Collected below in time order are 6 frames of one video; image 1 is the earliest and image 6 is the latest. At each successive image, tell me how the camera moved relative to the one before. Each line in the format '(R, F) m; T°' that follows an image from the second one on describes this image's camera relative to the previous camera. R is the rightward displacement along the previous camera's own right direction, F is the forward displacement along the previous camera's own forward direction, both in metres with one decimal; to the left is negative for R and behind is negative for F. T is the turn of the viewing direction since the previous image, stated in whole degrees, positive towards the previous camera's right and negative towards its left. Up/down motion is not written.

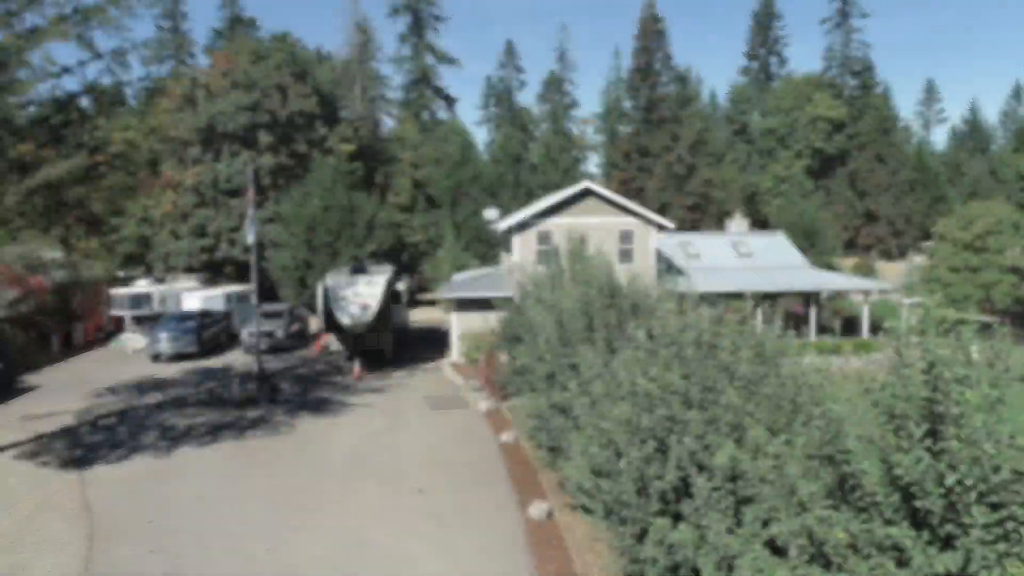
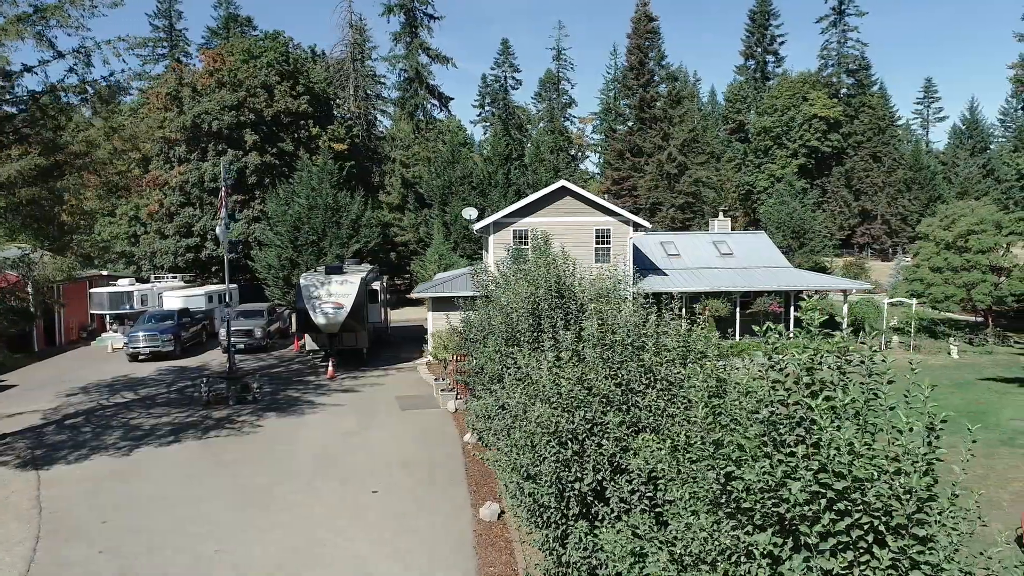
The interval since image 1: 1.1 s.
(+1.0, +0.1) m; 0°
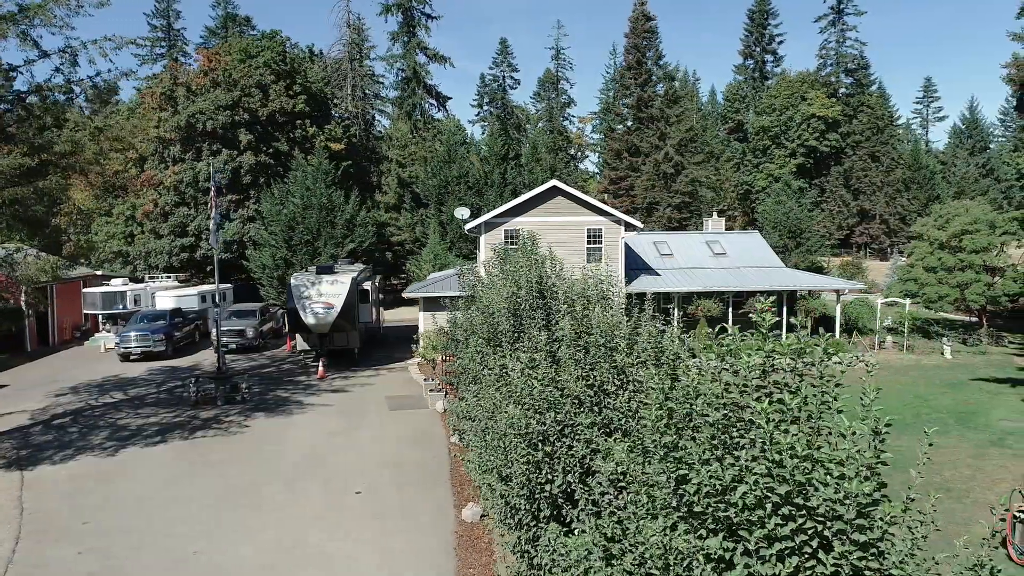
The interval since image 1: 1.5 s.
(+0.4, +0.1) m; 0°
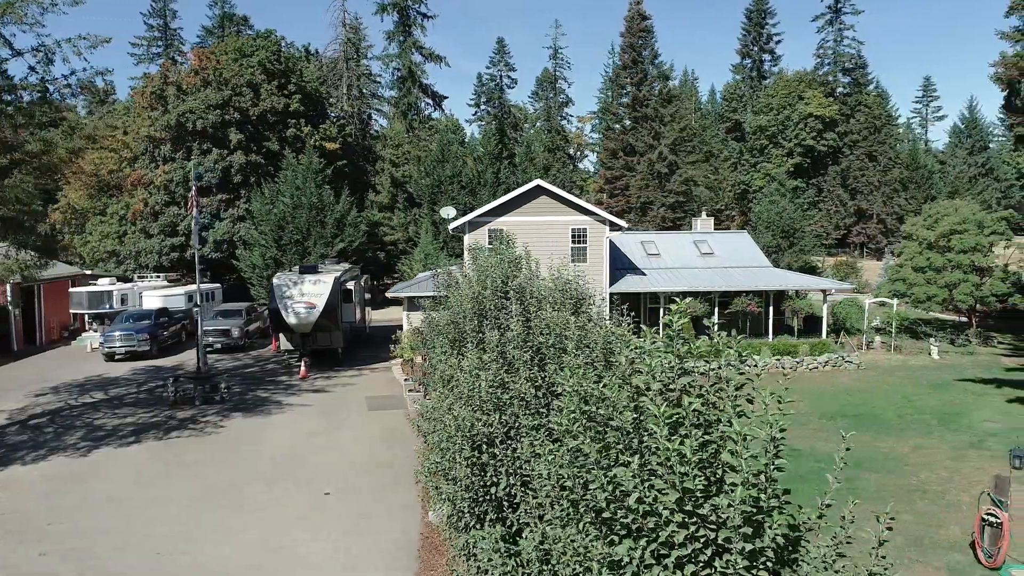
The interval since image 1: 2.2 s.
(+0.6, +0.1) m; 0°
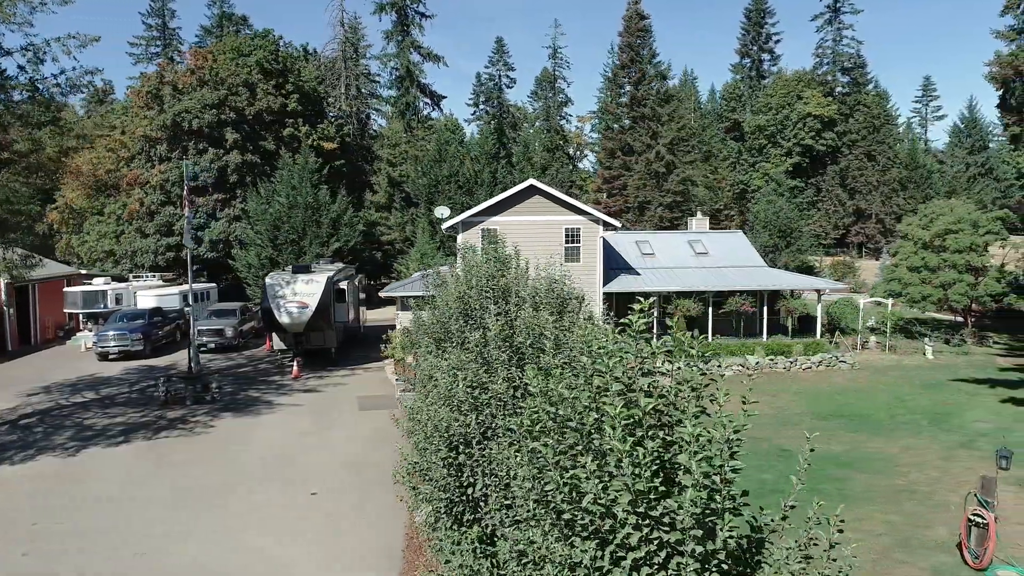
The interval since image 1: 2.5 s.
(+0.3, 0.0) m; 0°
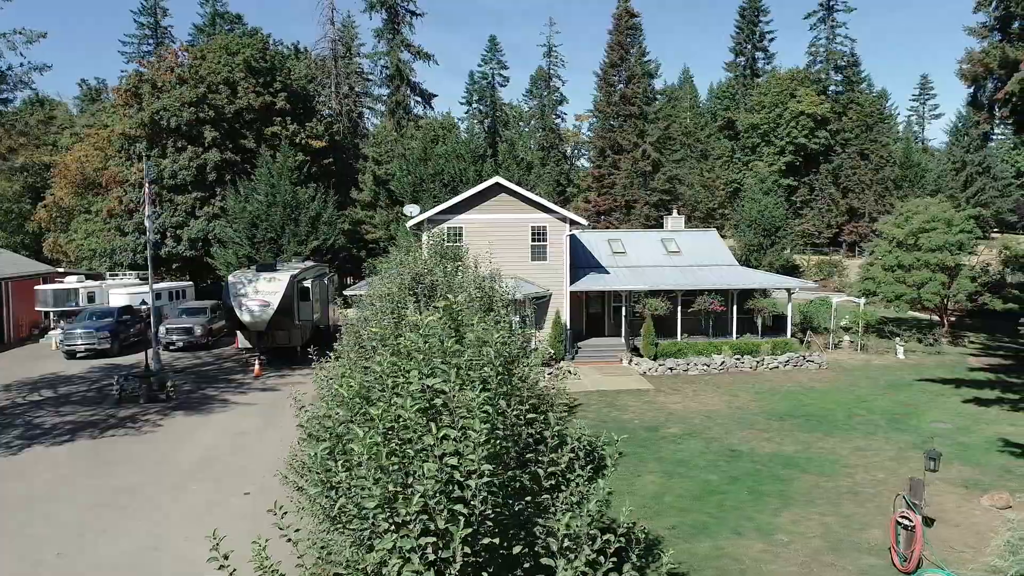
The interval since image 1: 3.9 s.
(+1.4, +0.2) m; 0°
